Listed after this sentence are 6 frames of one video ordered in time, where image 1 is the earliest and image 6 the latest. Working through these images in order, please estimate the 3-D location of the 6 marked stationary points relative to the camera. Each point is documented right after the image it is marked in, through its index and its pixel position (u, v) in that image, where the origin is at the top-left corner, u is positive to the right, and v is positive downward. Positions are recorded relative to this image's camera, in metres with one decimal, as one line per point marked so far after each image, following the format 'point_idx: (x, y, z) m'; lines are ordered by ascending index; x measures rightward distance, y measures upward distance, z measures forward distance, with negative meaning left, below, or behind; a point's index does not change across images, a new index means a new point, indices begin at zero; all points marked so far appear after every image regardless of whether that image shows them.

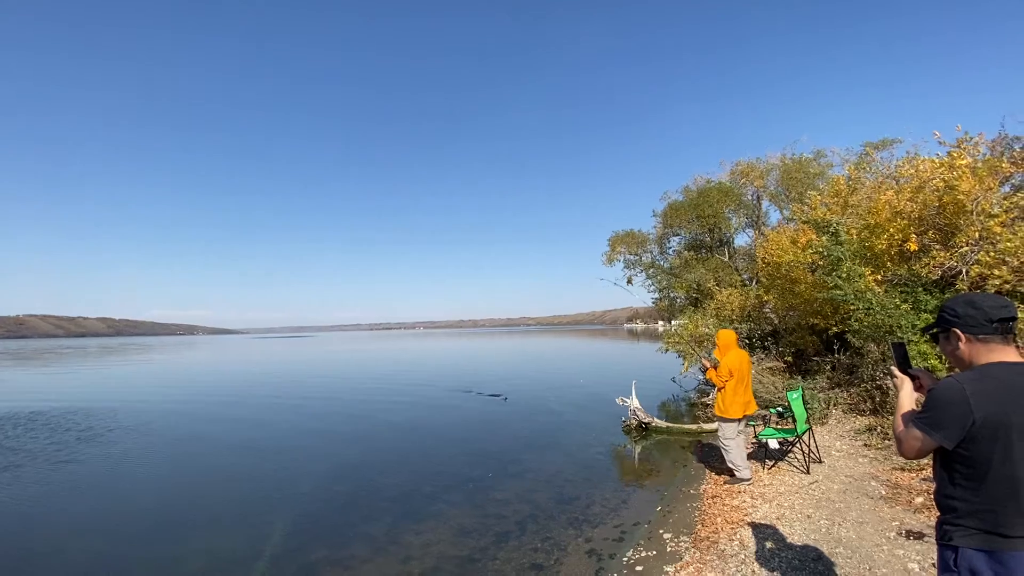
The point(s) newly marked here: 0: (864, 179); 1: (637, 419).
0: (+10.9, +3.2, +16.4) m
1: (+4.2, -4.5, +17.6) m
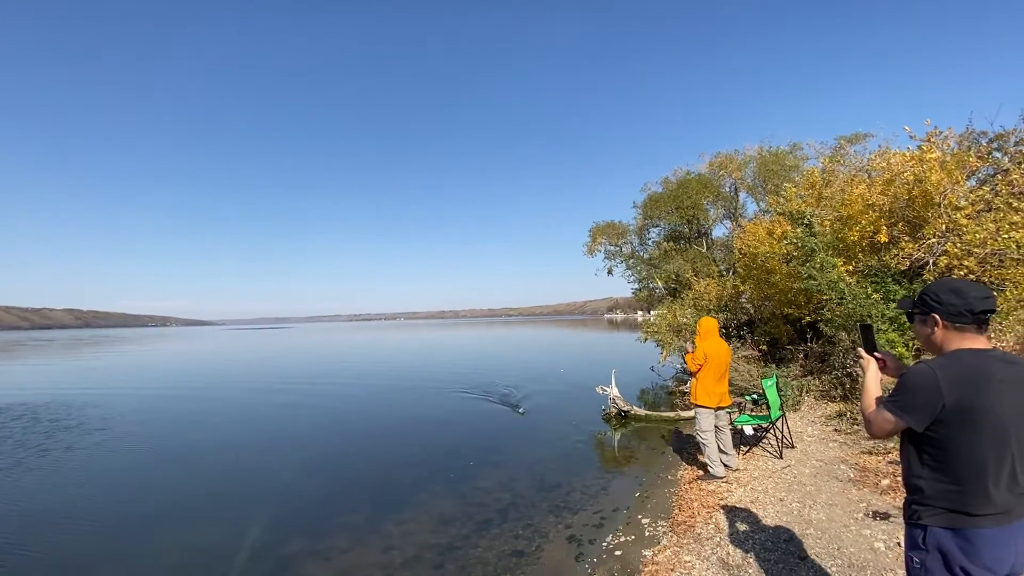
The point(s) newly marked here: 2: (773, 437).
0: (+10.3, +3.6, +16.9) m
1: (+3.6, -4.2, +18.0) m
2: (+6.3, -3.6, +12.5) m
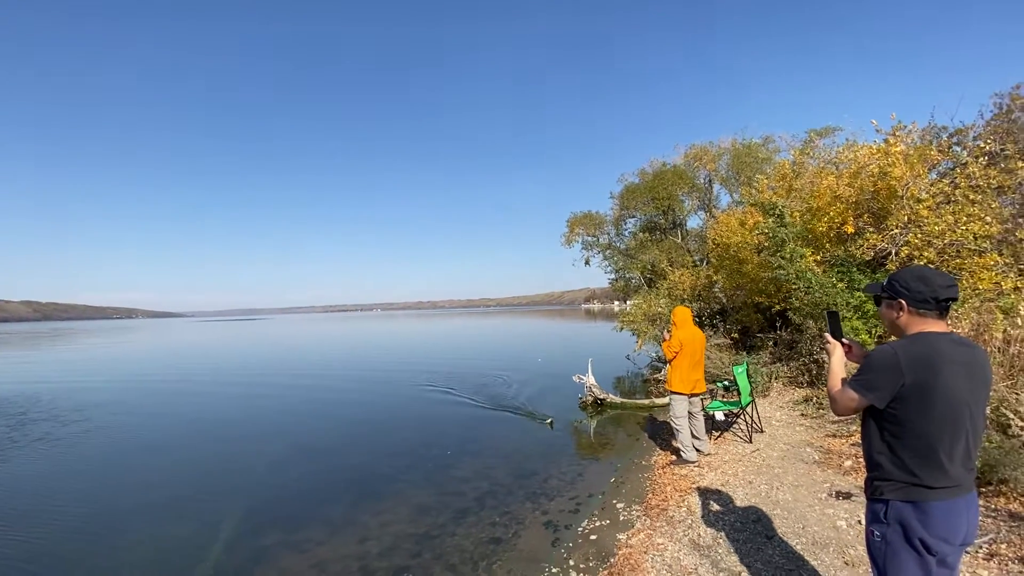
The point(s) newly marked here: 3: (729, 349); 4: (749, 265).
0: (+9.5, +4.0, +17.4) m
1: (+2.7, -3.8, +18.4) m
2: (+5.7, -3.3, +13.0) m
3: (+8.1, -2.3, +19.7) m
4: (+7.5, +0.7, +17.2) m
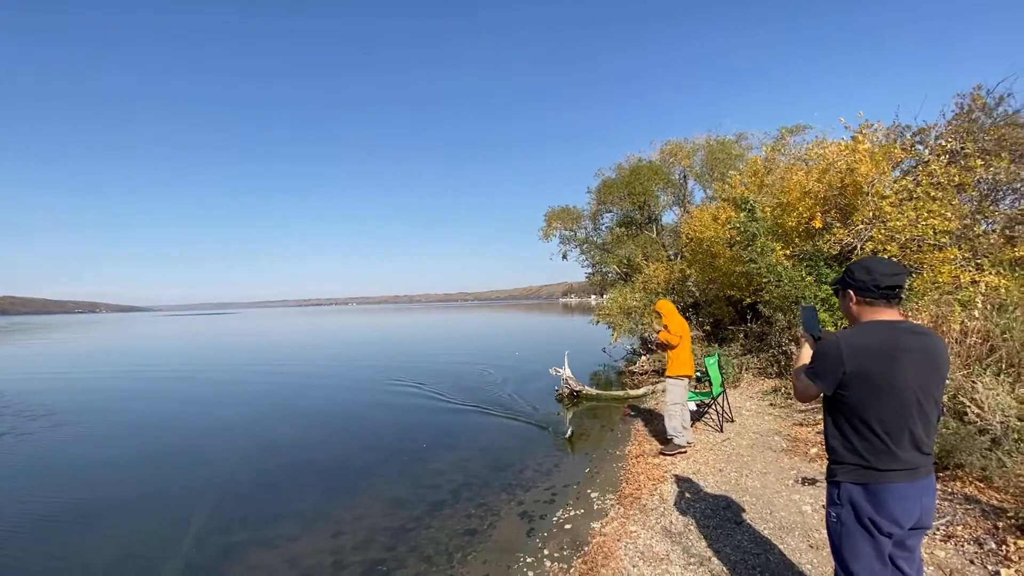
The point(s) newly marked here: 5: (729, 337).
0: (+8.7, +4.3, +17.8) m
1: (+1.8, -3.4, +18.6) m
2: (+5.0, -3.0, +13.3) m
3: (+7.1, -1.9, +20.1) m
4: (+6.6, +1.0, +17.5) m
5: (+7.7, -1.7, +19.2) m
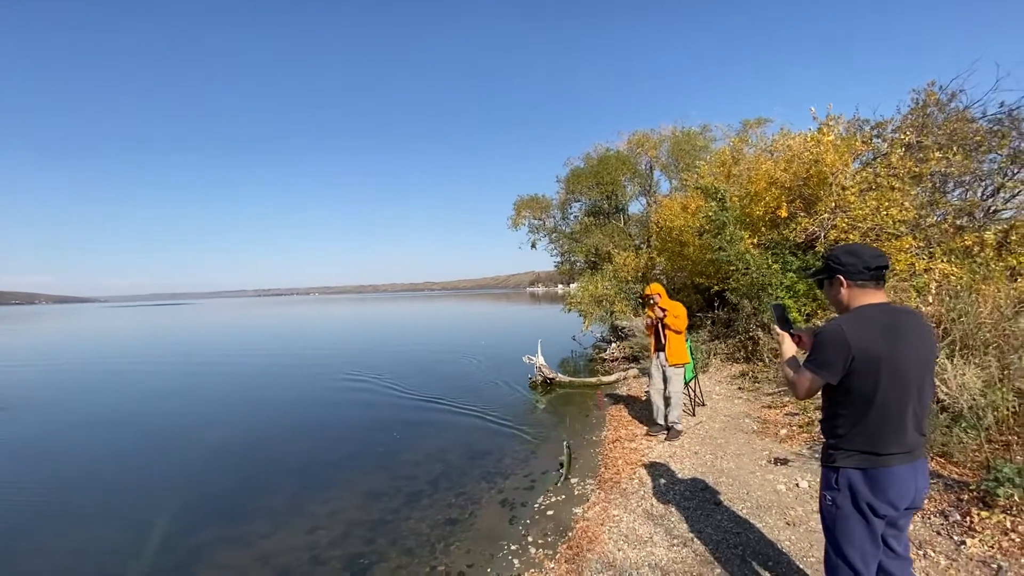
0: (+8.5, +4.8, +18.1) m
1: (+1.7, -3.0, +18.5) m
2: (+5.2, -2.6, +13.5) m
3: (+6.8, -1.4, +20.4) m
4: (+6.5, +1.5, +17.7) m
5: (+7.5, -1.2, +19.6) m
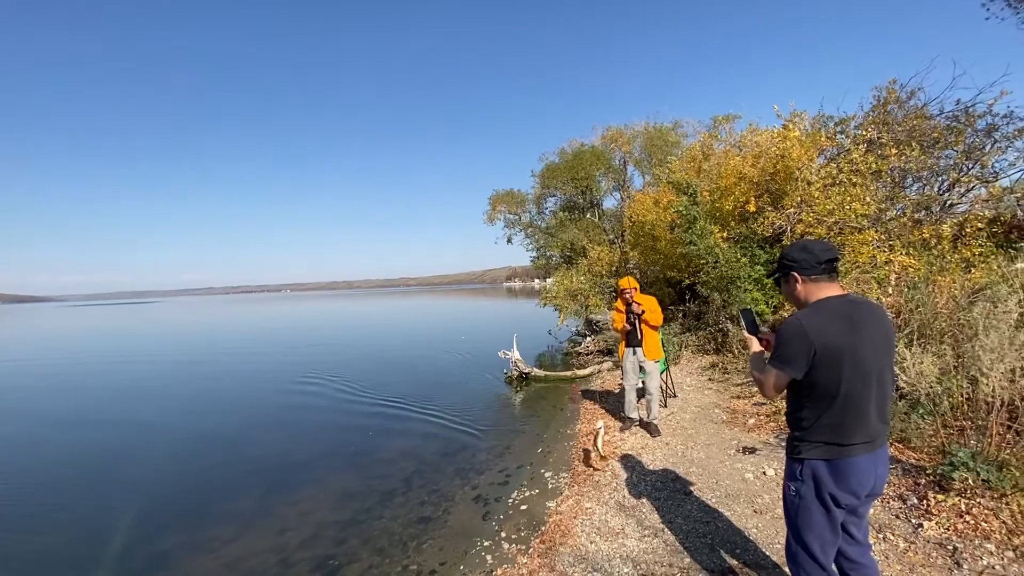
0: (+7.4, +5.0, +18.3) m
1: (+0.6, -2.8, +18.5) m
2: (+4.3, -2.4, +13.6) m
3: (+5.6, -1.1, +20.6) m
4: (+5.4, +1.7, +17.9) m
5: (+6.3, -0.9, +19.8) m
